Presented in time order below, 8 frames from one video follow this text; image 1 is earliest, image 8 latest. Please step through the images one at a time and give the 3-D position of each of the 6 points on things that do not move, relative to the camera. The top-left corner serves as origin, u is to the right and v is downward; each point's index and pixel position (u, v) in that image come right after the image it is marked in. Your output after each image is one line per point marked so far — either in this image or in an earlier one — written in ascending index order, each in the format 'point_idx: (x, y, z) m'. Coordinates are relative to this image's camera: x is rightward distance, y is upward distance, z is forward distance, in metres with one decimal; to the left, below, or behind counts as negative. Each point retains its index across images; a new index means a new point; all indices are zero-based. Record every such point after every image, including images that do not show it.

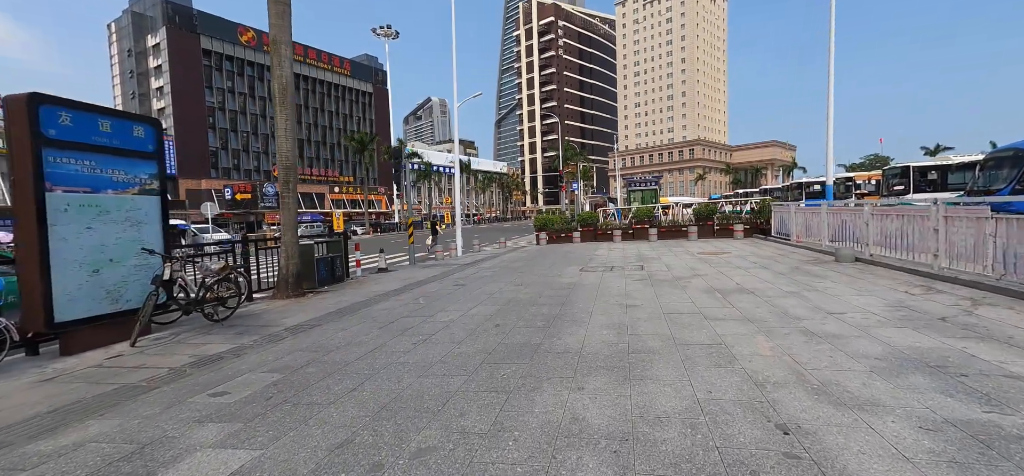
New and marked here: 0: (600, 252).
0: (+3.2, -0.5, +17.3) m
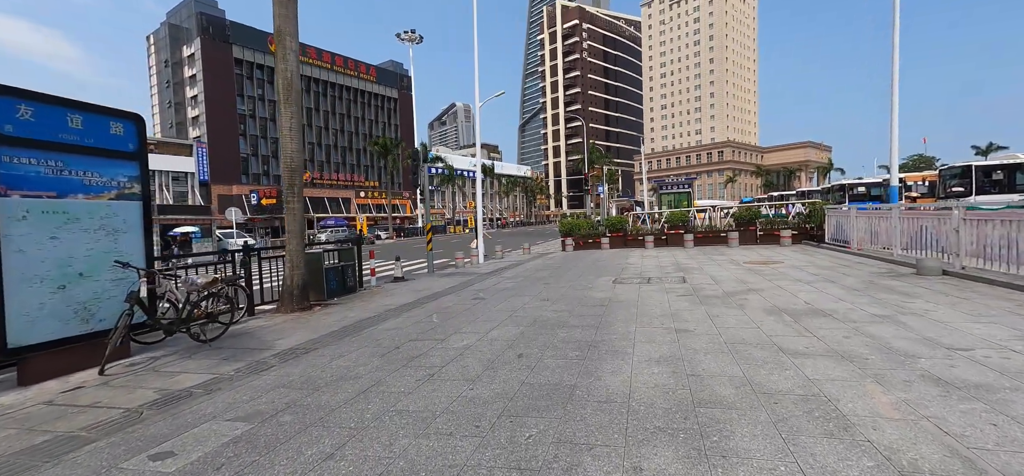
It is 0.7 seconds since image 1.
0: (+4.1, -0.7, +16.0) m
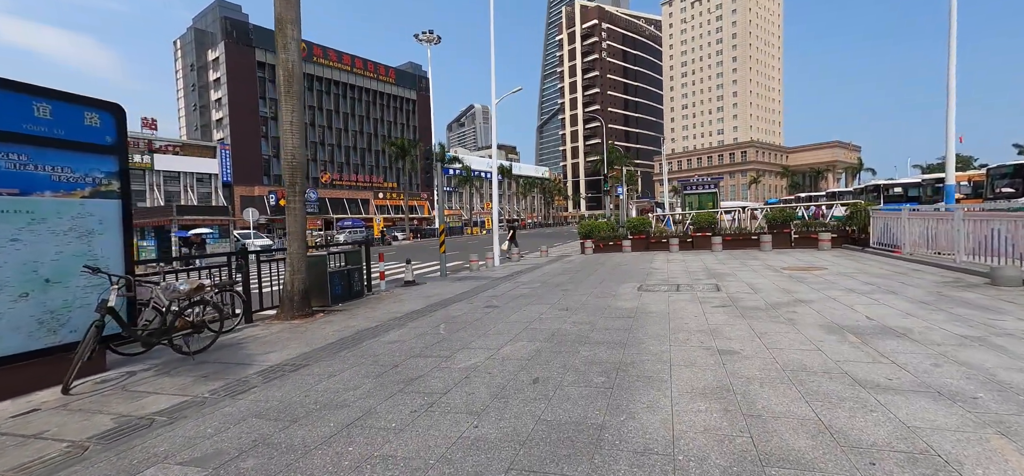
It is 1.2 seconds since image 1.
0: (+4.6, -0.8, +15.0) m
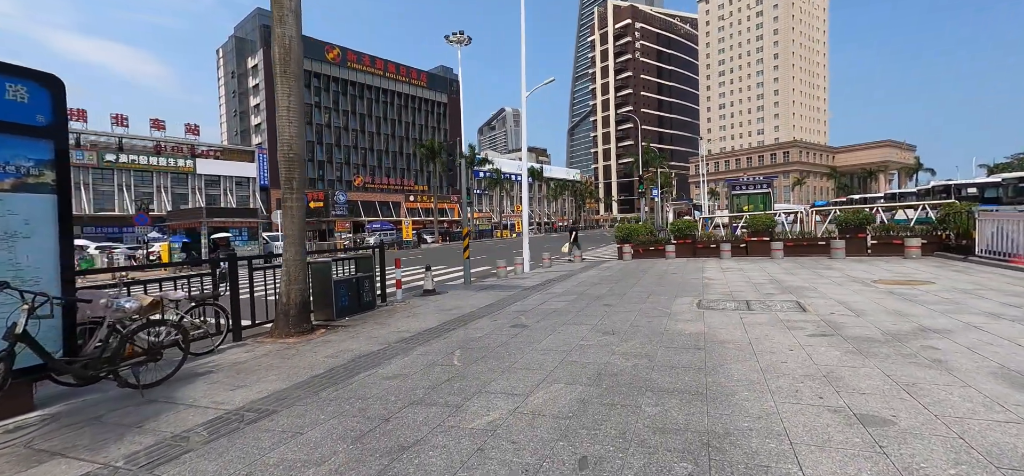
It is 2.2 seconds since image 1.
0: (+5.5, -1.0, +13.0) m
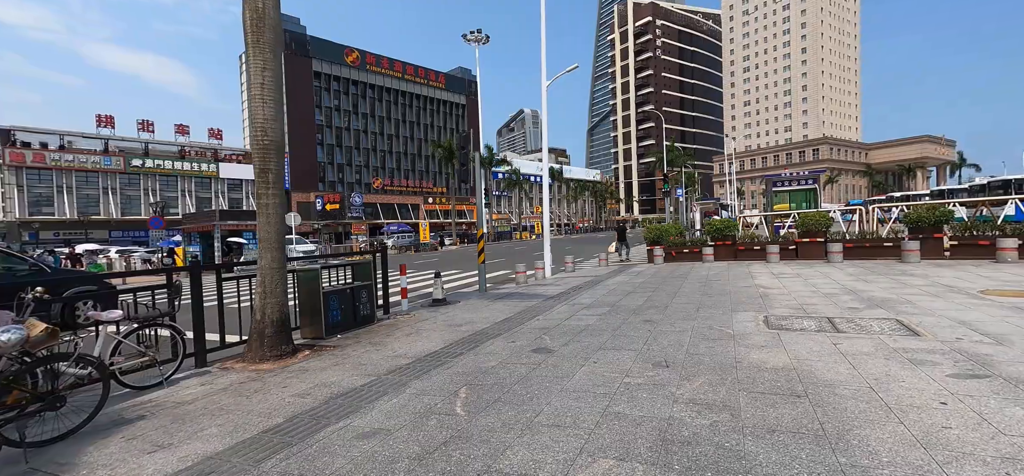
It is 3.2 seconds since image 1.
0: (+5.9, -1.0, +11.2) m
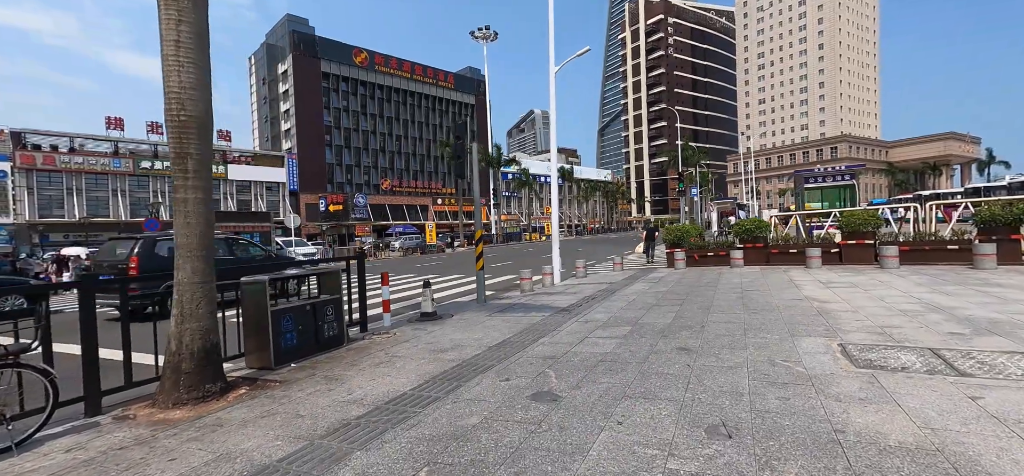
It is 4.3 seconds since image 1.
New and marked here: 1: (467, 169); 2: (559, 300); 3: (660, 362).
0: (+6.0, -1.1, +9.4) m
1: (-1.3, +2.0, +13.7) m
2: (+1.1, -1.5, +11.5) m
3: (+1.7, -1.4, +5.5) m
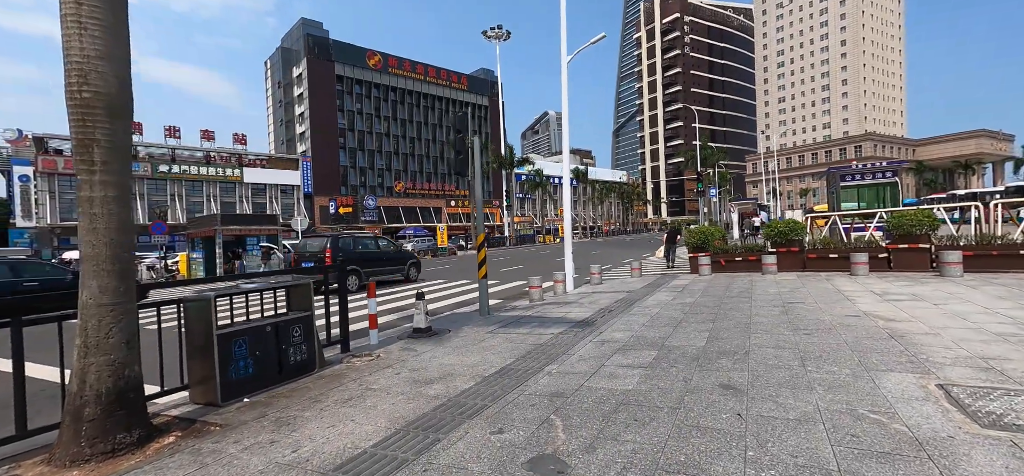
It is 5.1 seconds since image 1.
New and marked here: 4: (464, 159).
0: (+6.0, -1.1, +8.0) m
1: (-1.1, +1.9, +12.6) m
2: (+1.3, -1.6, +10.2) m
3: (+1.7, -1.5, +4.2) m
4: (-1.2, +2.0, +12.3) m
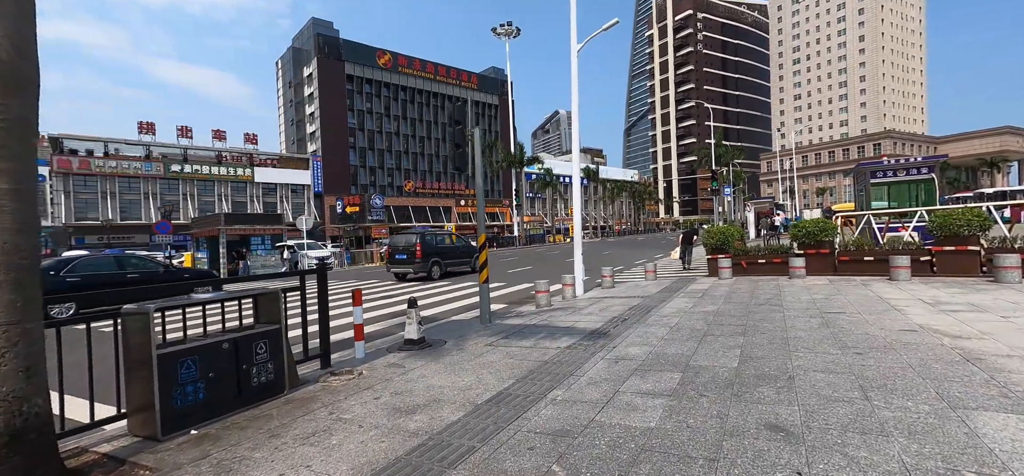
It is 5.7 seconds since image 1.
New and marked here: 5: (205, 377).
0: (+6.1, -1.2, +7.0) m
1: (-1.0, +1.9, +11.7) m
2: (+1.3, -1.6, +9.3) m
3: (+1.6, -1.5, +3.3) m
4: (-1.1, +2.0, +11.4) m
5: (-3.1, -1.4, +4.9) m
